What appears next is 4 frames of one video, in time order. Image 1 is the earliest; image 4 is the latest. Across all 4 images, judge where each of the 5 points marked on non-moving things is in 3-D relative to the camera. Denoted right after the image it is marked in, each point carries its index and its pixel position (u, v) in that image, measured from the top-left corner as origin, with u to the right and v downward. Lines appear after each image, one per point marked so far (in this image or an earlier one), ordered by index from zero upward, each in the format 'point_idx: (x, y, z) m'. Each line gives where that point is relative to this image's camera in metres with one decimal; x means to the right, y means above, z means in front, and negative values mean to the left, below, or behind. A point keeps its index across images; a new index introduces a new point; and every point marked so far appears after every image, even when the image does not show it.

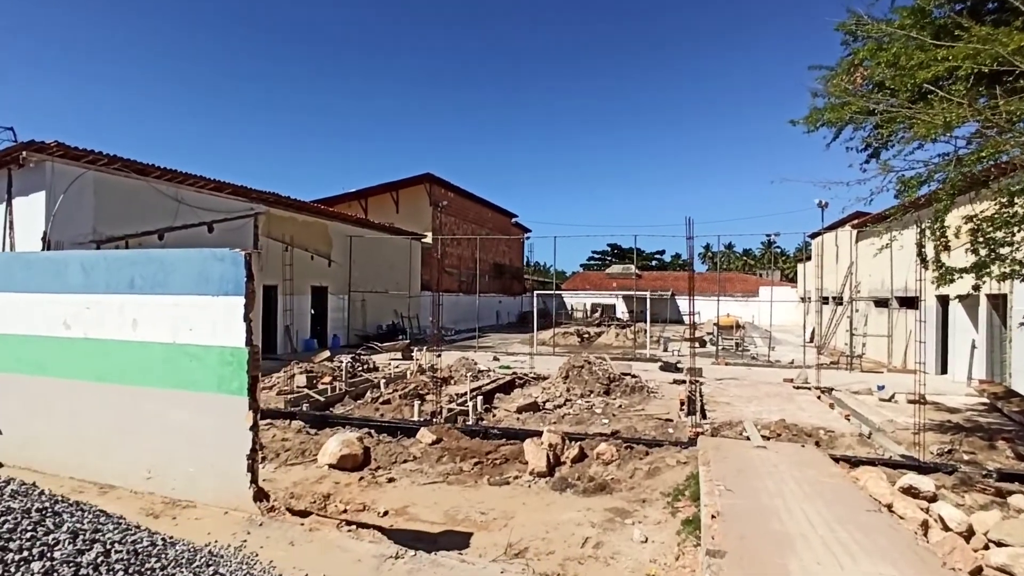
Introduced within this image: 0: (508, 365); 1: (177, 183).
0: (-0.1, -2.1, +15.9) m
1: (-8.3, +2.6, +14.3) m
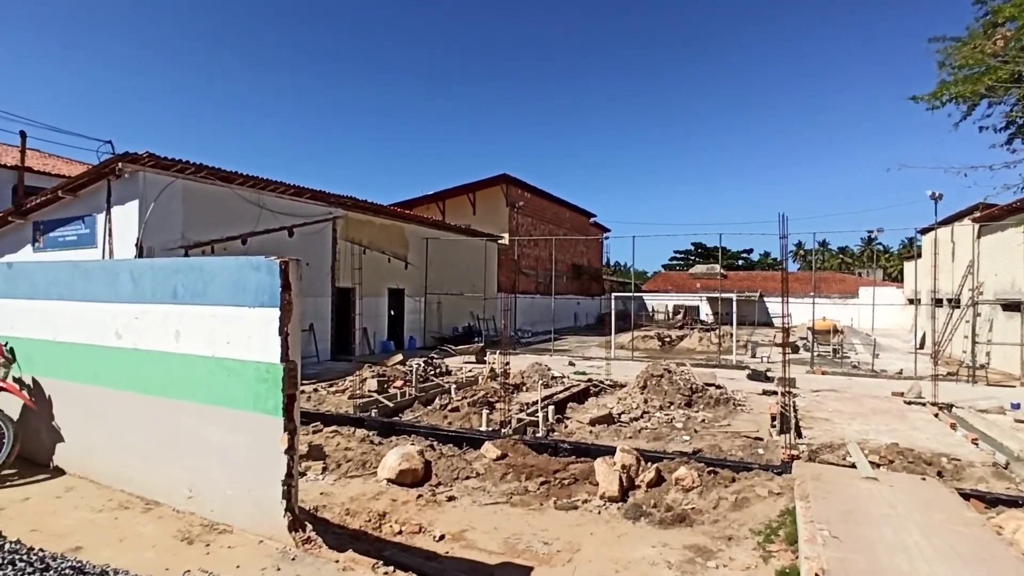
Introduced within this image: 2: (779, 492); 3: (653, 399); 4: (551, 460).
0: (+1.9, -2.2, +15.2) m
1: (-6.5, +2.6, +14.8) m
2: (+2.7, -2.1, +5.9) m
3: (+2.6, -2.1, +10.6) m
4: (+0.5, -2.2, +7.2) m
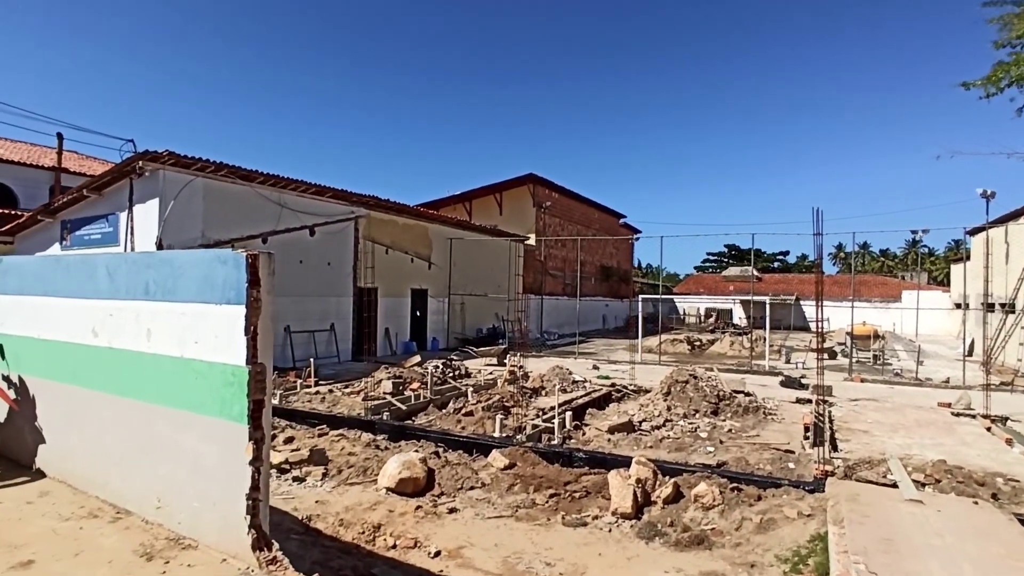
0: (+2.4, -2.2, +14.7) m
1: (-6.0, +2.6, +14.8) m
2: (+2.8, -2.1, +5.4) m
3: (+2.9, -2.1, +10.1) m
4: (+0.6, -2.2, +6.8) m
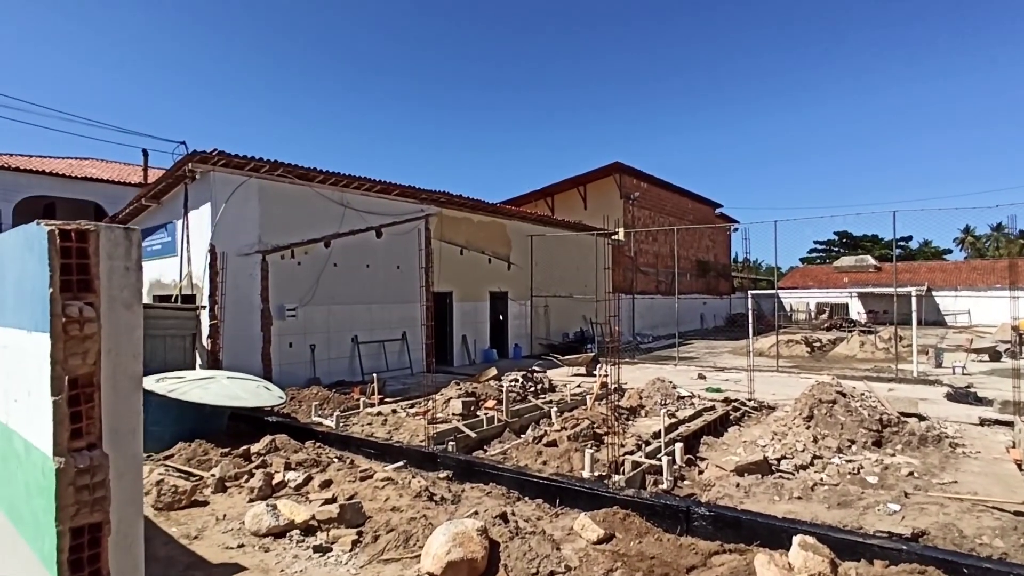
0: (+4.4, -2.1, +12.3) m
1: (-4.1, +2.4, +13.6) m
2: (+3.3, -2.0, +3.0) m
3: (+4.1, -2.0, +7.7) m
4: (+1.4, -2.1, +4.7) m
